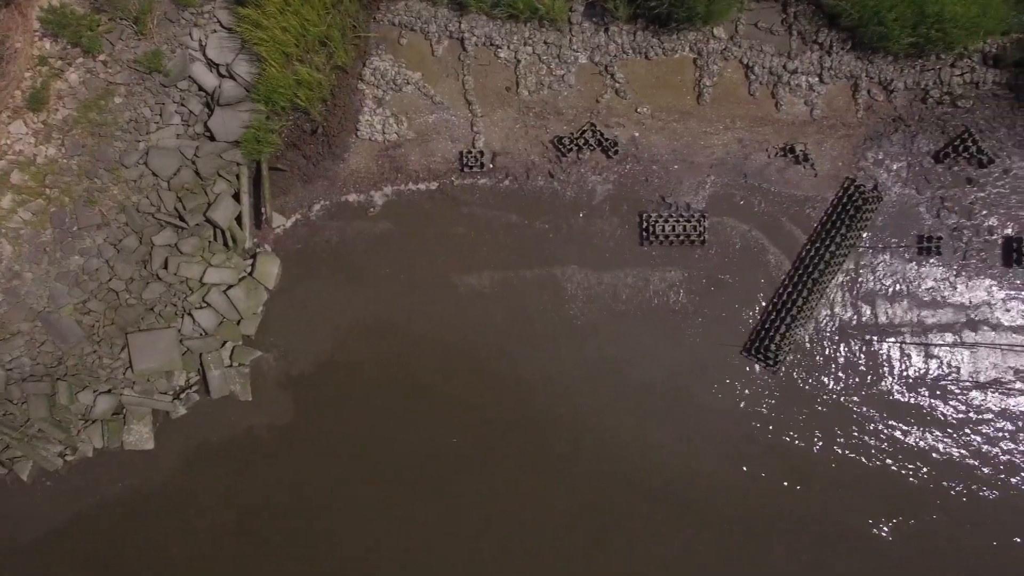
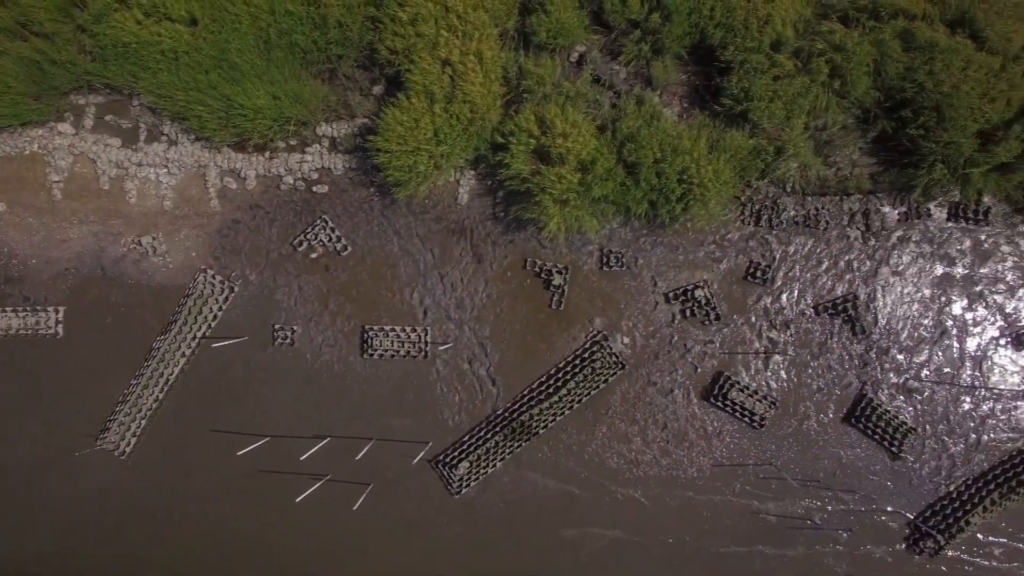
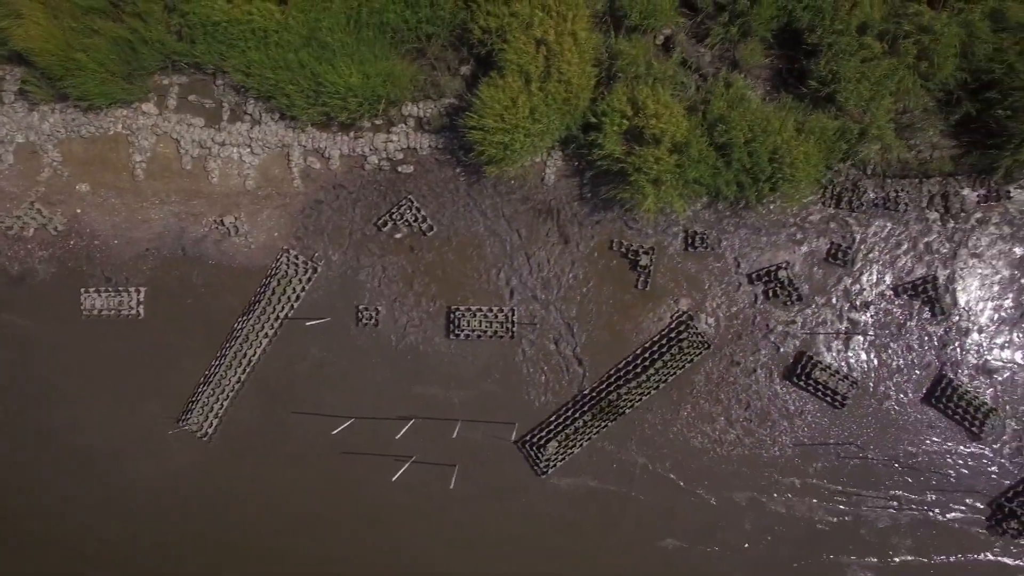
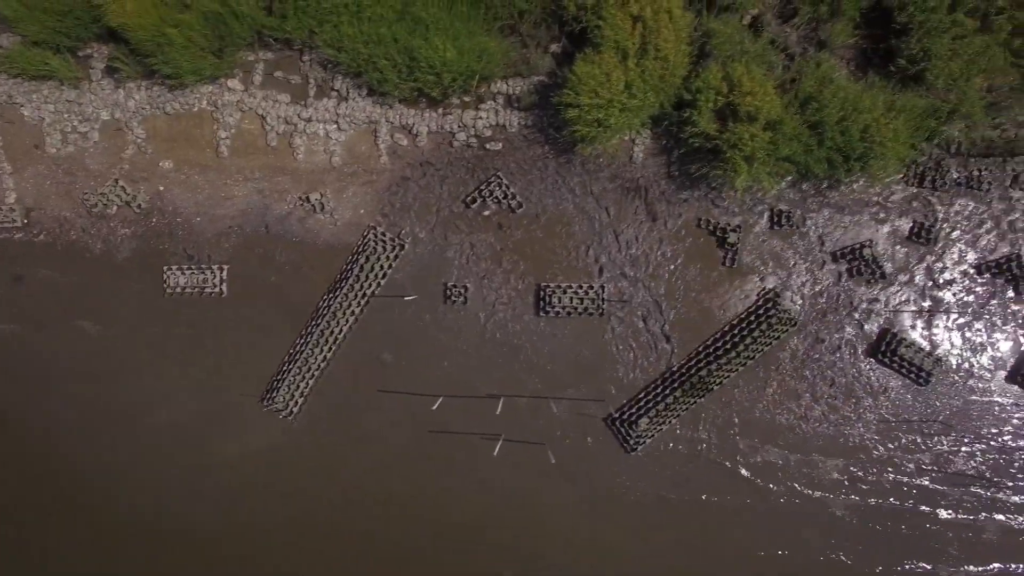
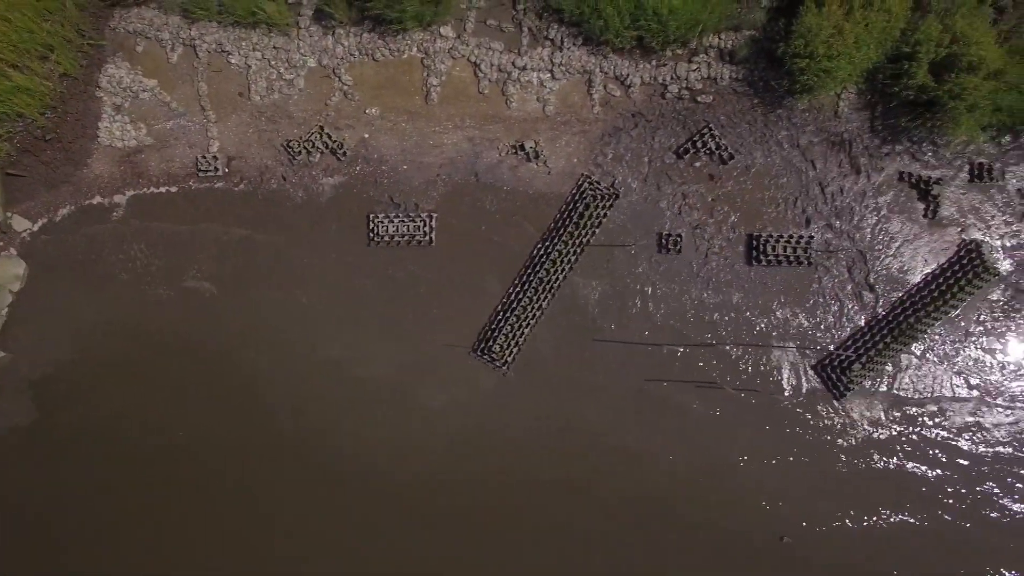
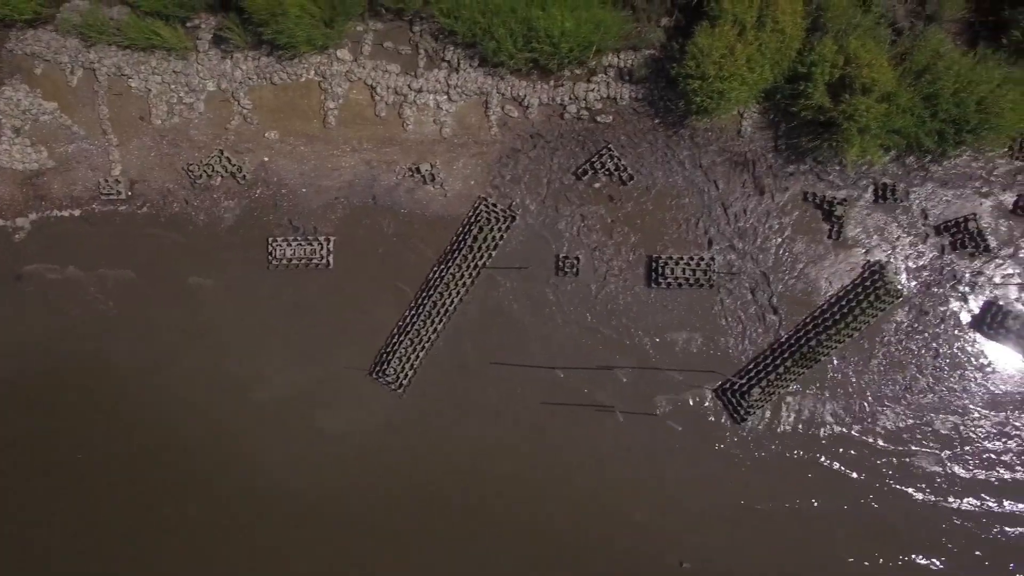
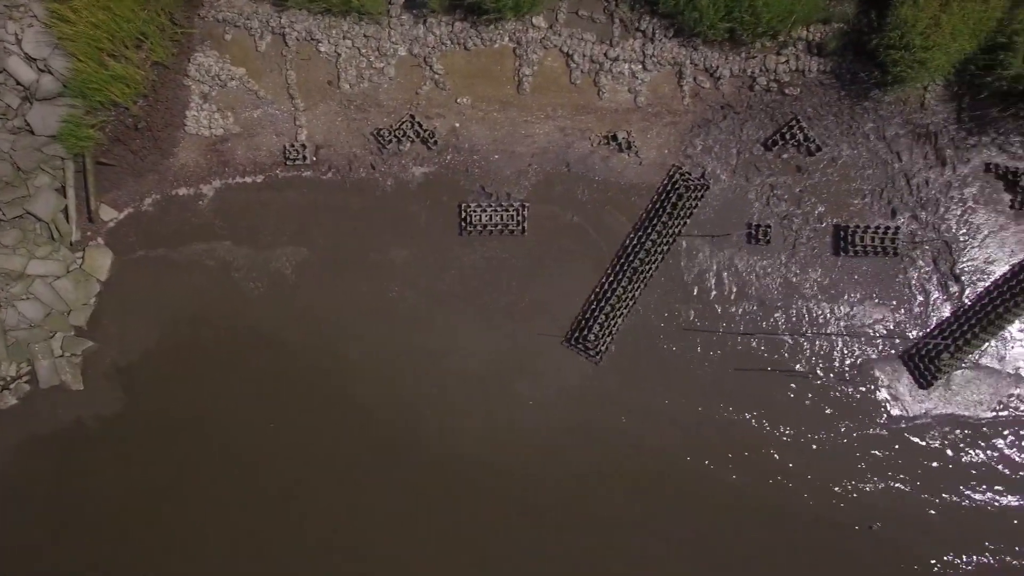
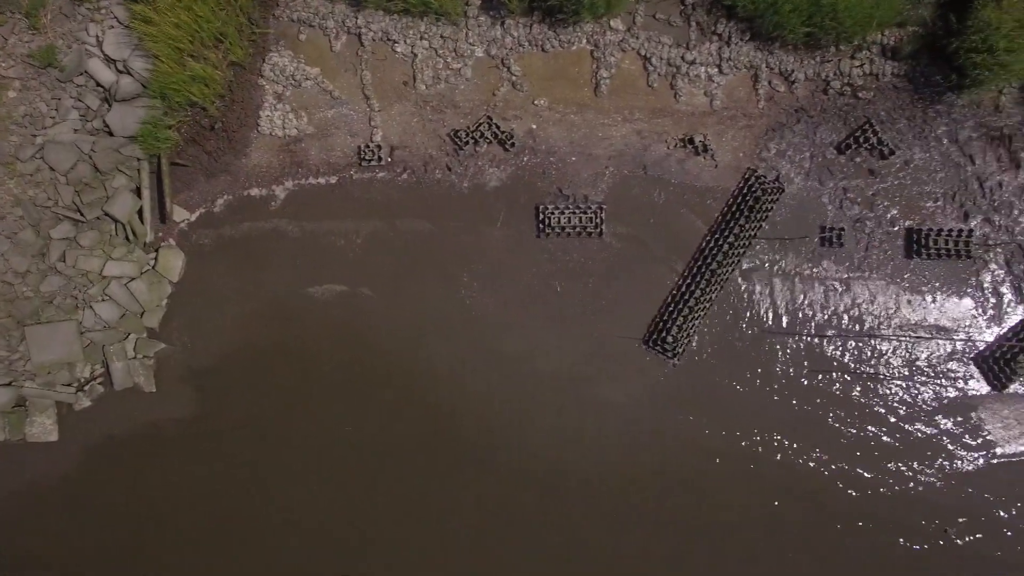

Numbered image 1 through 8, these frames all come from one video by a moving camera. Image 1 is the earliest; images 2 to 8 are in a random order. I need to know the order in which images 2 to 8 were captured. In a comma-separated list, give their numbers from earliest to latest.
8, 7, 5, 6, 4, 3, 2
